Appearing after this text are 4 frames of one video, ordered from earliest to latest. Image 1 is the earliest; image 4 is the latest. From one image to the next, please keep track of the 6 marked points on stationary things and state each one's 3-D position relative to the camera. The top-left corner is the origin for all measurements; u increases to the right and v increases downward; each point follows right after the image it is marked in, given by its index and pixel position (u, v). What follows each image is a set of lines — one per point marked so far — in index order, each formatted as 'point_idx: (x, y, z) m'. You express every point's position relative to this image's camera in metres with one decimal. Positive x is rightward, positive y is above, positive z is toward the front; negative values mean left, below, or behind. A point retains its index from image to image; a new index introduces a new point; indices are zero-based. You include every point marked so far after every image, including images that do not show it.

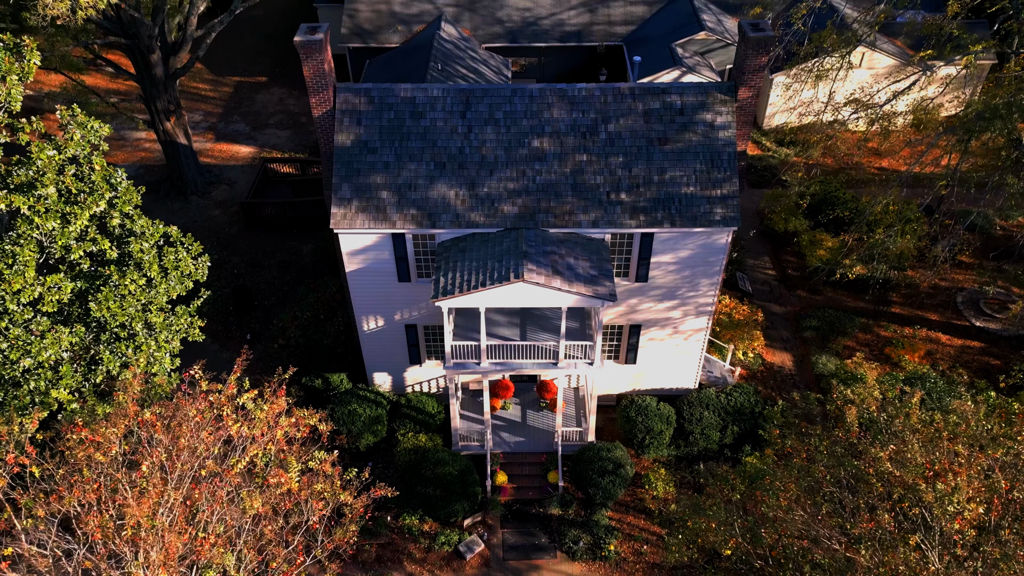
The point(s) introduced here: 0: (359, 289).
0: (-4.2, -0.1, +19.8) m
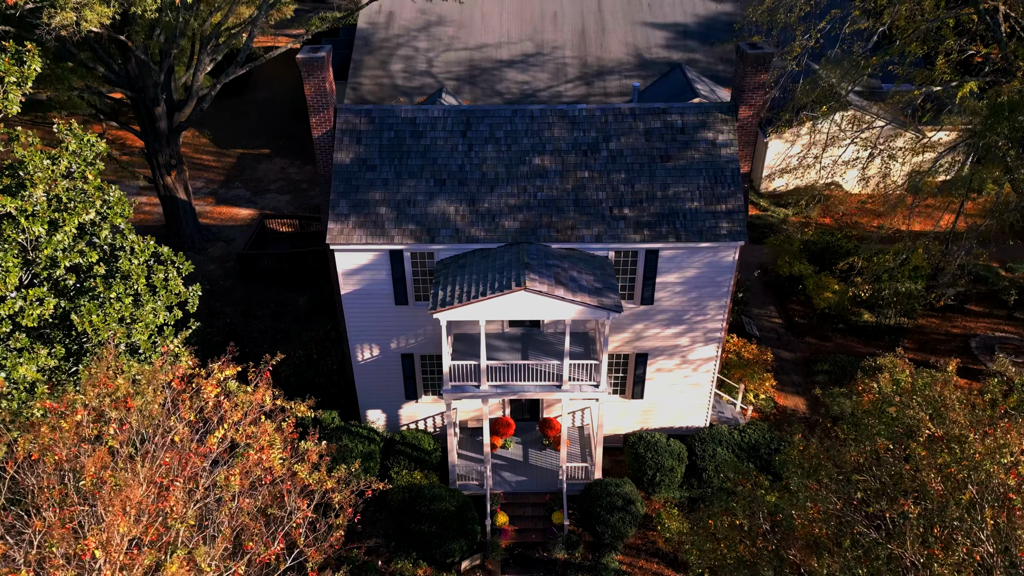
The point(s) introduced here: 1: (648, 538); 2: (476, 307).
0: (-4.2, -0.7, +19.1) m
1: (+3.6, -6.7, +19.2) m
2: (-0.8, -0.4, +16.6) m
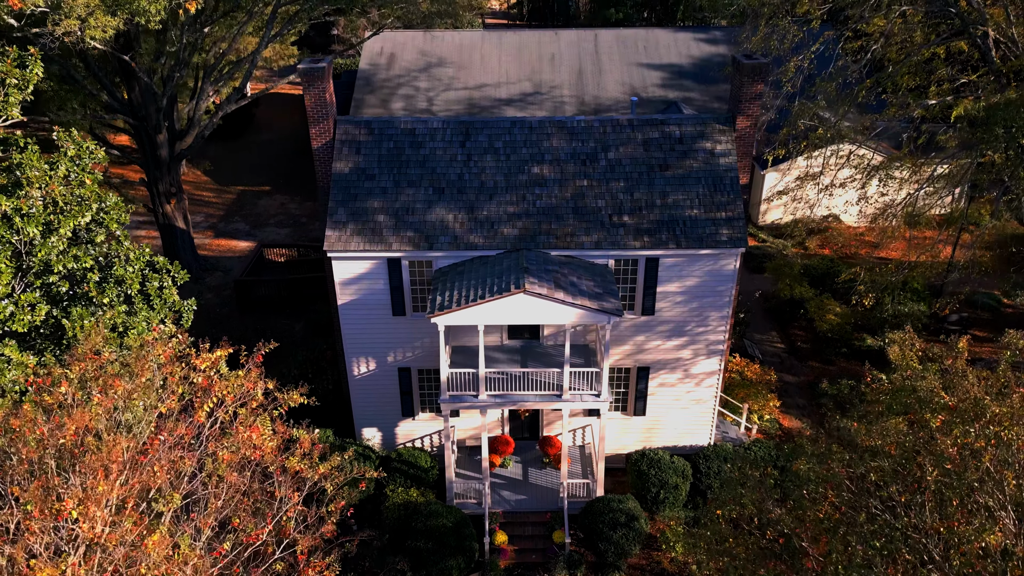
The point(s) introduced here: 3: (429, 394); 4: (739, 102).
0: (-4.2, -1.0, +18.8) m
1: (+3.6, -7.0, +18.5) m
2: (-0.8, -0.5, +16.3) m
3: (-2.3, -3.0, +20.0) m
4: (+5.9, +4.8, +18.8) m
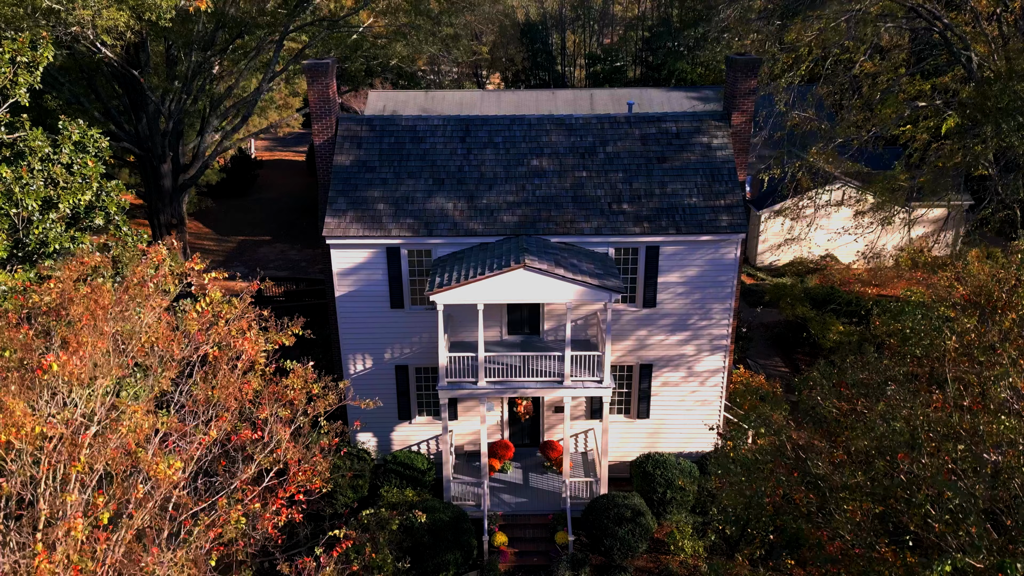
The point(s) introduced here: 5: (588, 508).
0: (-4.2, -0.8, +18.5) m
1: (+3.6, -6.7, +17.5) m
2: (-0.8, 0.0, +16.1) m
3: (-2.3, -2.9, +19.5) m
4: (+5.9, +5.0, +19.2) m
5: (+1.9, -5.5, +17.8) m
